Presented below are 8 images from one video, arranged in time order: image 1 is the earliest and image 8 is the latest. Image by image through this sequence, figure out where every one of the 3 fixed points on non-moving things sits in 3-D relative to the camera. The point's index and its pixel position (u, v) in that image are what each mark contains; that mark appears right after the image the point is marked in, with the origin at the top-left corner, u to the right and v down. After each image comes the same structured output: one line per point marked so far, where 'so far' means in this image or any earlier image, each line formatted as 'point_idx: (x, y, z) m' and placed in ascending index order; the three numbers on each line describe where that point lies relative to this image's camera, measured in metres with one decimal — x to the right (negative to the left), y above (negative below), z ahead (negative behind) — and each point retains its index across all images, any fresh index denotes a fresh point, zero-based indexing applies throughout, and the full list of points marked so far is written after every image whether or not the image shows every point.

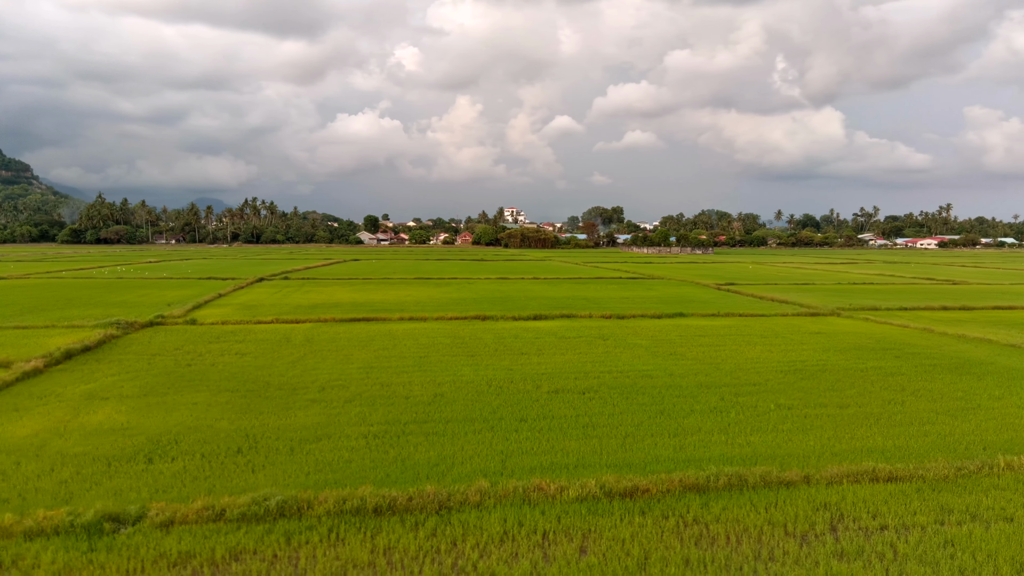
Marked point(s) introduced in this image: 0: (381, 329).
0: (-2.5, -0.8, +16.1) m
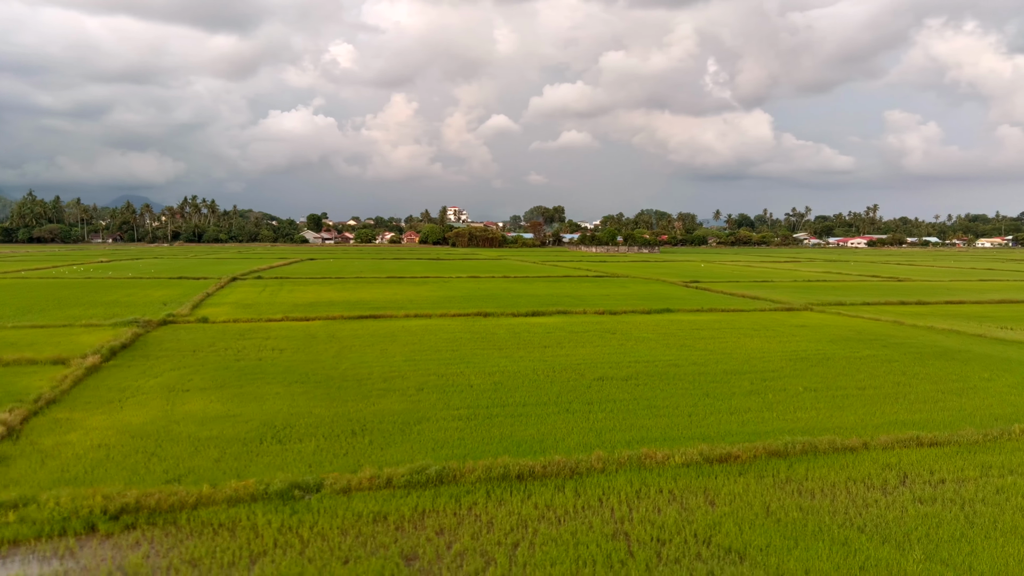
0: (-2.3, -0.7, +16.8) m
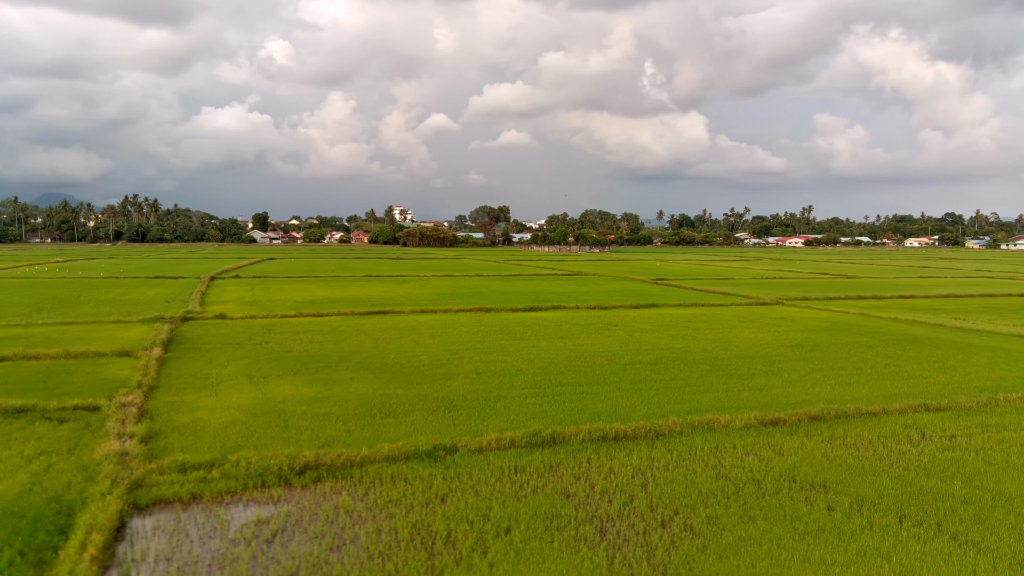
0: (-2.1, -0.7, +17.9) m
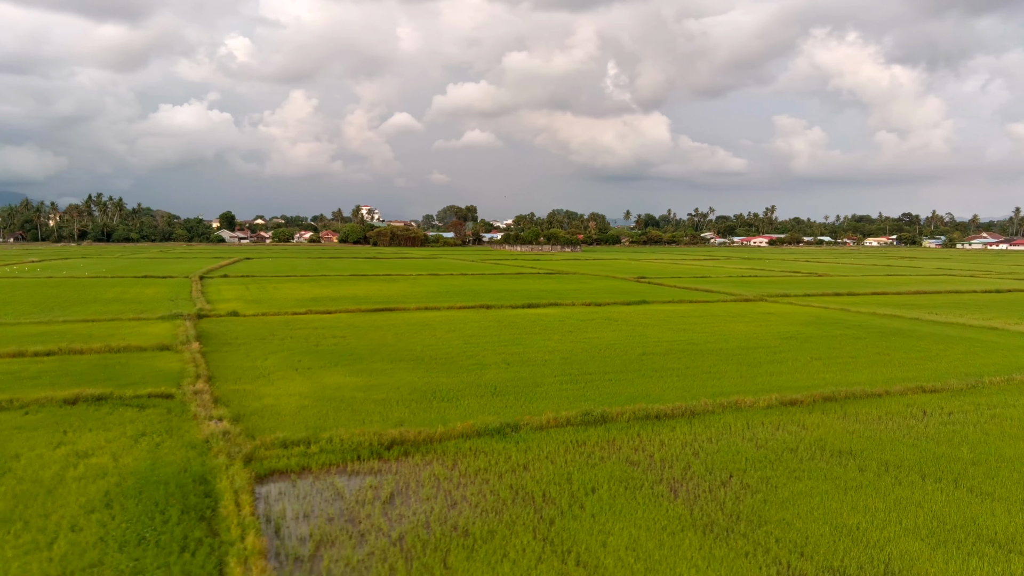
0: (-2.0, -0.6, +18.6) m
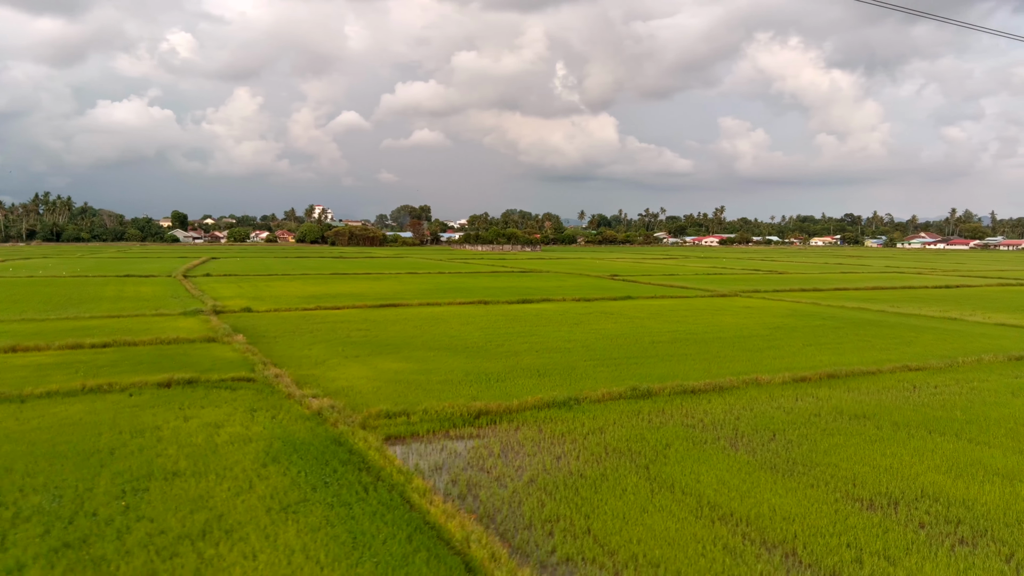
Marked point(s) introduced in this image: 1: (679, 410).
0: (-1.9, -0.5, +19.7) m
1: (+1.8, -1.3, +9.2) m
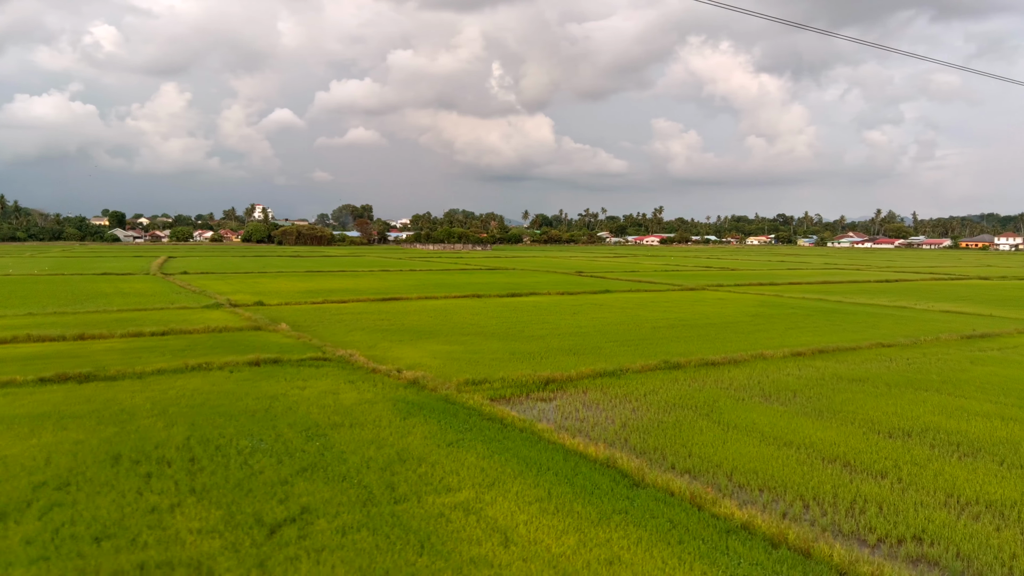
0: (-2.0, -0.4, +21.2) m
1: (+2.6, -1.2, +11.0) m
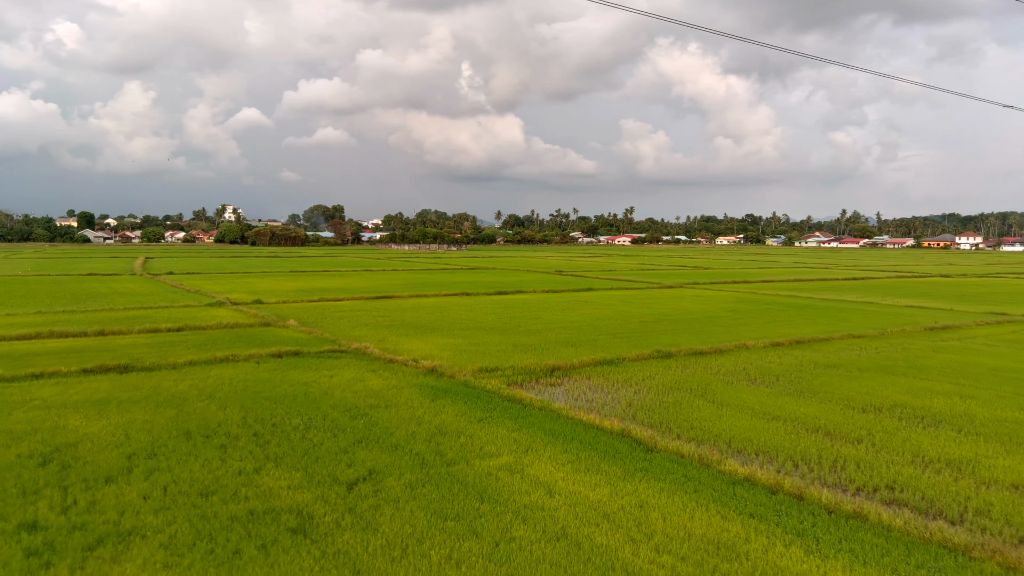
0: (-2.2, -0.3, +22.1) m
1: (+2.7, -1.1, +12.0) m
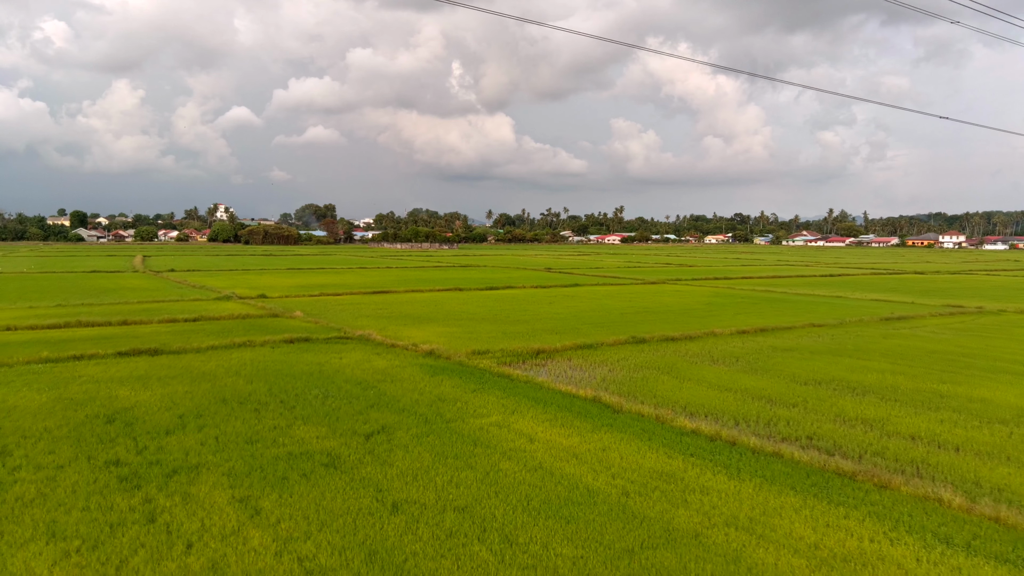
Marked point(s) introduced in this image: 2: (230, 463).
0: (-2.5, -0.2, +23.4) m
1: (+2.5, -1.0, +13.4) m
2: (-2.2, -1.4, +6.5) m
